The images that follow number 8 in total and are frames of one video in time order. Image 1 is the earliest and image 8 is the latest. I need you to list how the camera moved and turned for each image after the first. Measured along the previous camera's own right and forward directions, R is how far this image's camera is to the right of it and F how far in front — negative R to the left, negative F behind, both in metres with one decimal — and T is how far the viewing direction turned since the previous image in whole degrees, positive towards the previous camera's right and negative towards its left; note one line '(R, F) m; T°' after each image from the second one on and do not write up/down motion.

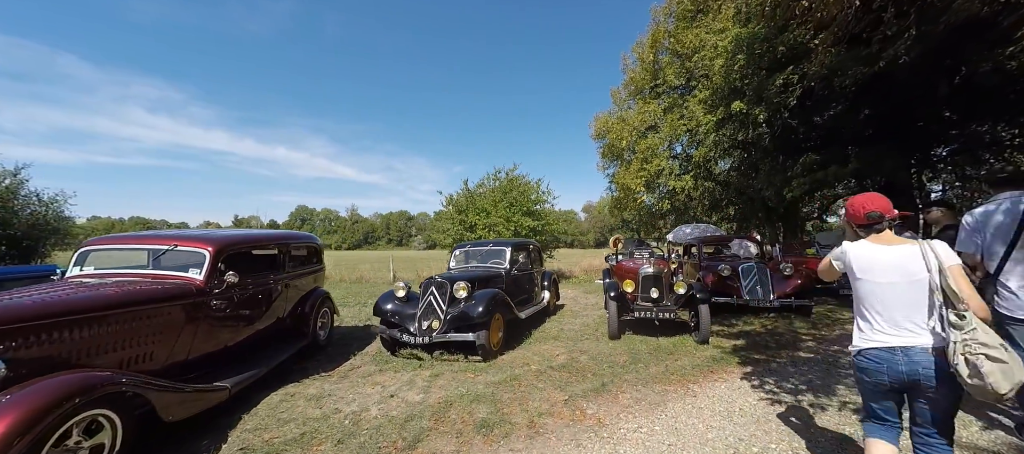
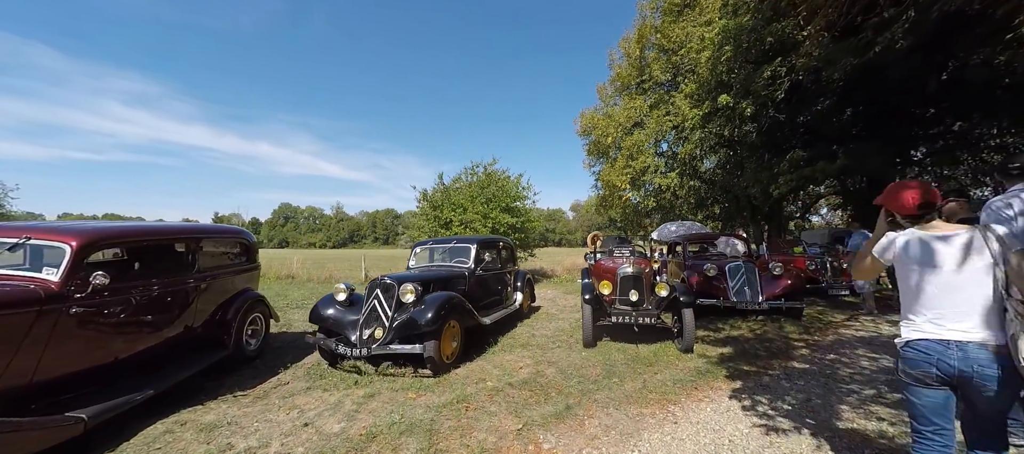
(+0.4, +0.7) m; +2°
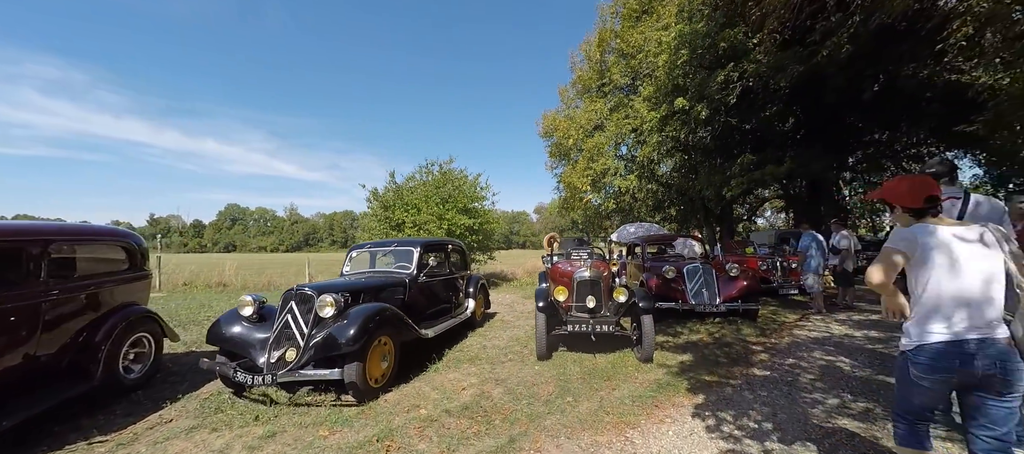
(+0.2, +0.5) m; +5°
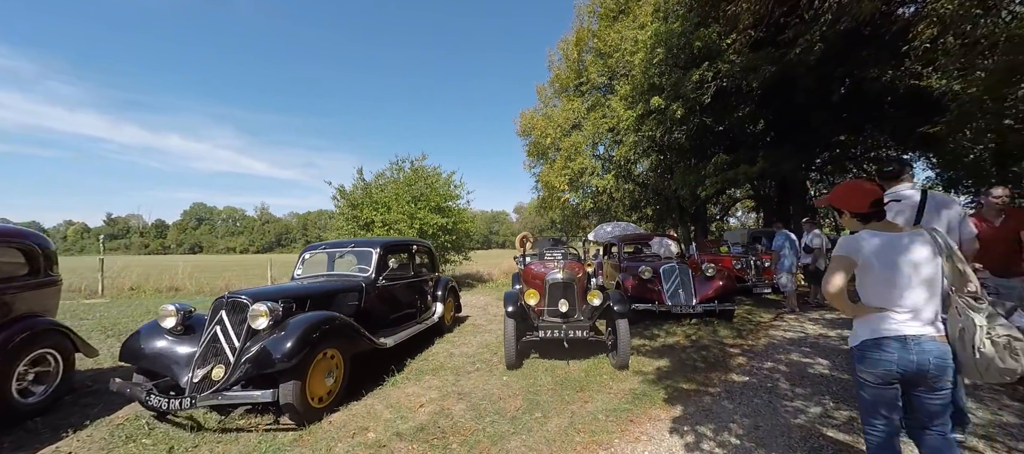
(+0.1, +0.3) m; +3°
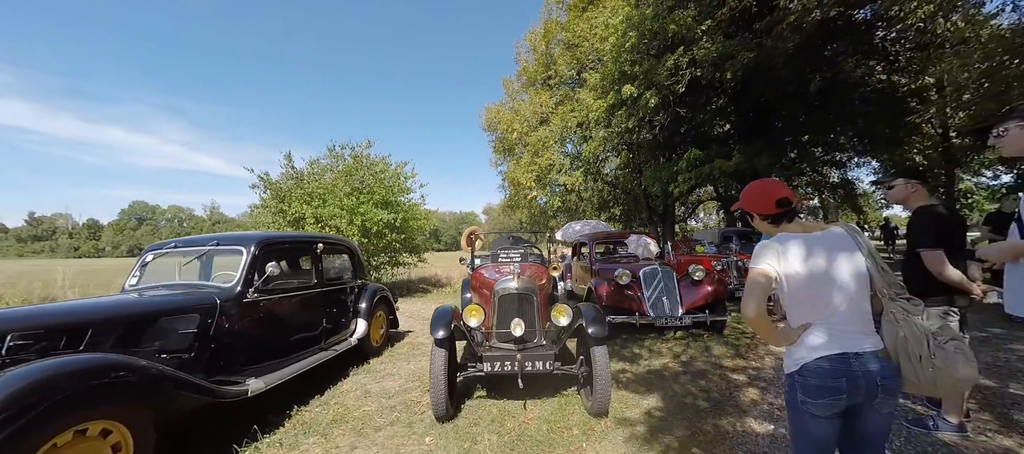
(+0.3, +1.4) m; +5°
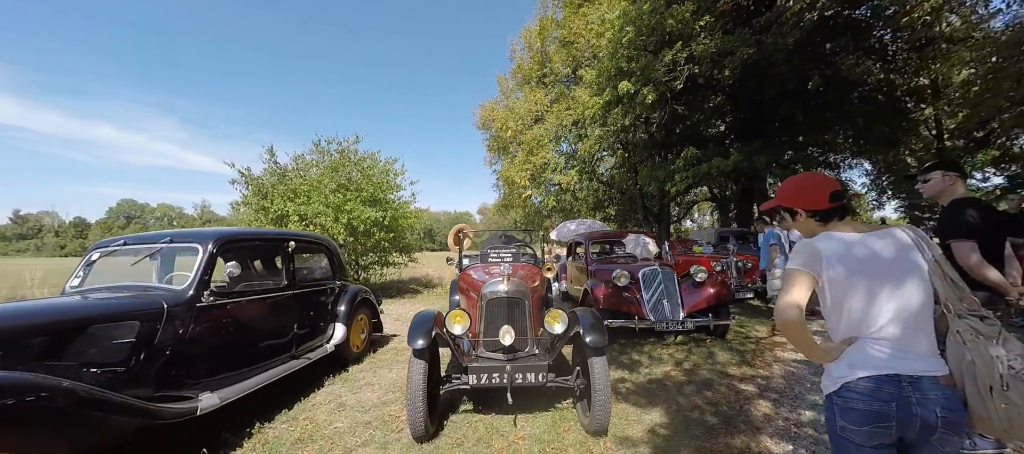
(0.0, +0.3) m; +1°
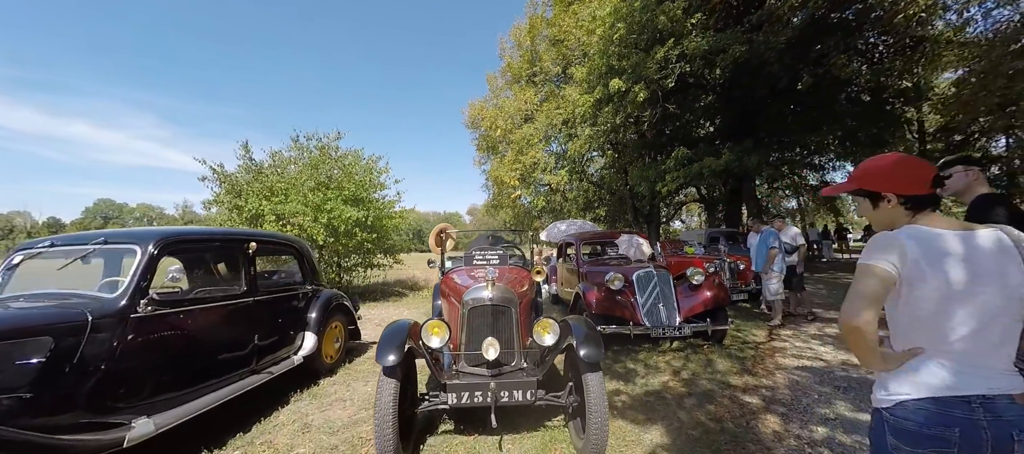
(0.0, +0.3) m; +2°
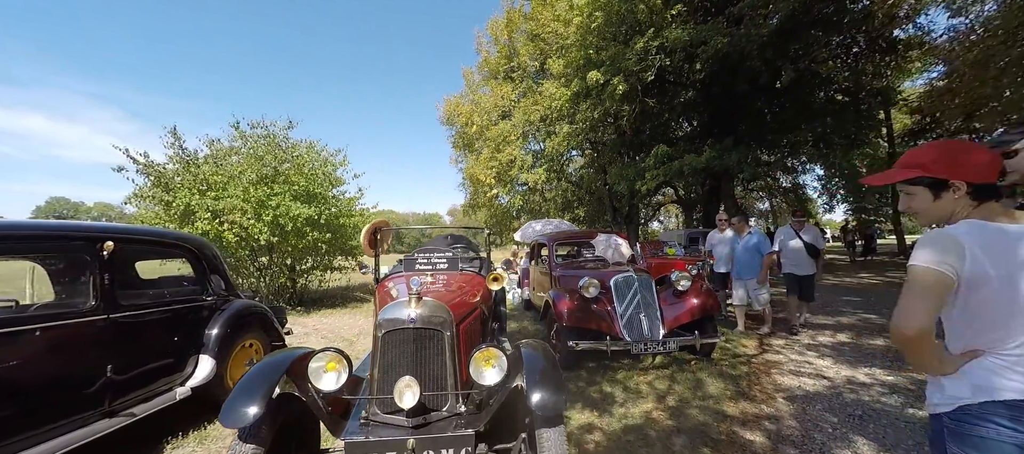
(+0.3, +0.8) m; +3°
